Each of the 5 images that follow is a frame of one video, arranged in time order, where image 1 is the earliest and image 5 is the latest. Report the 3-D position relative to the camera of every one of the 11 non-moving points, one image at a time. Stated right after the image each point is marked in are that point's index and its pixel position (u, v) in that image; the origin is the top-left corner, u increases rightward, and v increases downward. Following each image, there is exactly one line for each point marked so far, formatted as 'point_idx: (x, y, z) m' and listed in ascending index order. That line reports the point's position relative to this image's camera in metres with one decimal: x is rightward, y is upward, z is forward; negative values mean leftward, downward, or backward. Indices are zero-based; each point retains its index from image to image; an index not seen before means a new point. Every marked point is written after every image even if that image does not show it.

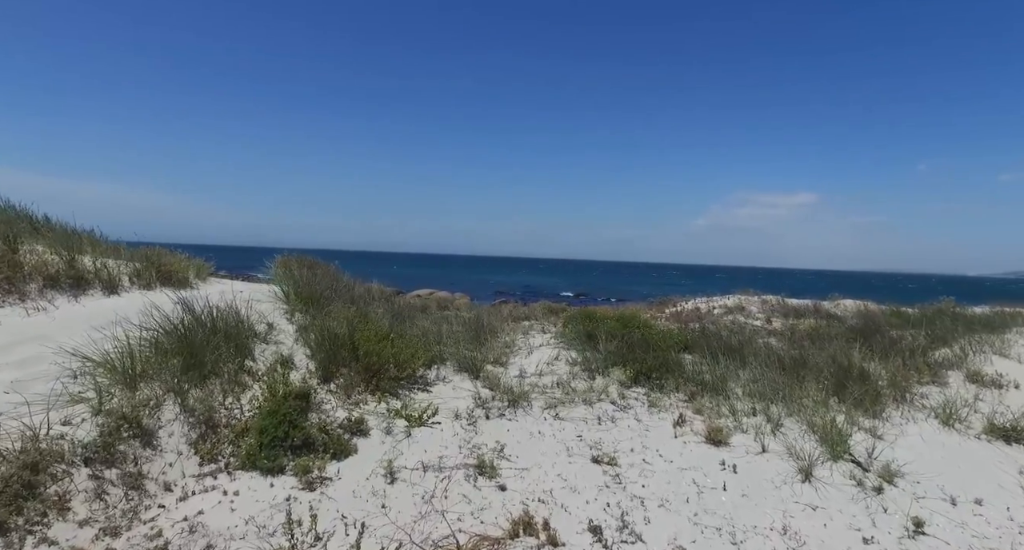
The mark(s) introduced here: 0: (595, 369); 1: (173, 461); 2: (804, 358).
0: (+1.2, -1.4, +9.1) m
1: (-2.8, -1.5, +5.1) m
2: (+4.3, -1.2, +9.5) m
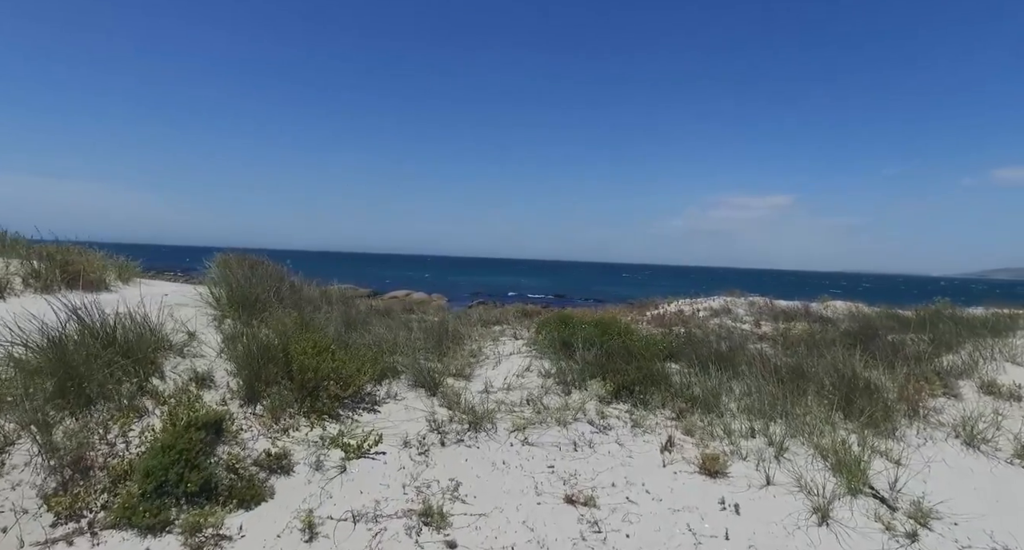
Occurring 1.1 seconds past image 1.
0: (+0.7, -1.4, +8.1) m
1: (-3.1, -1.5, +4.0) m
2: (+3.9, -1.2, +8.6) m
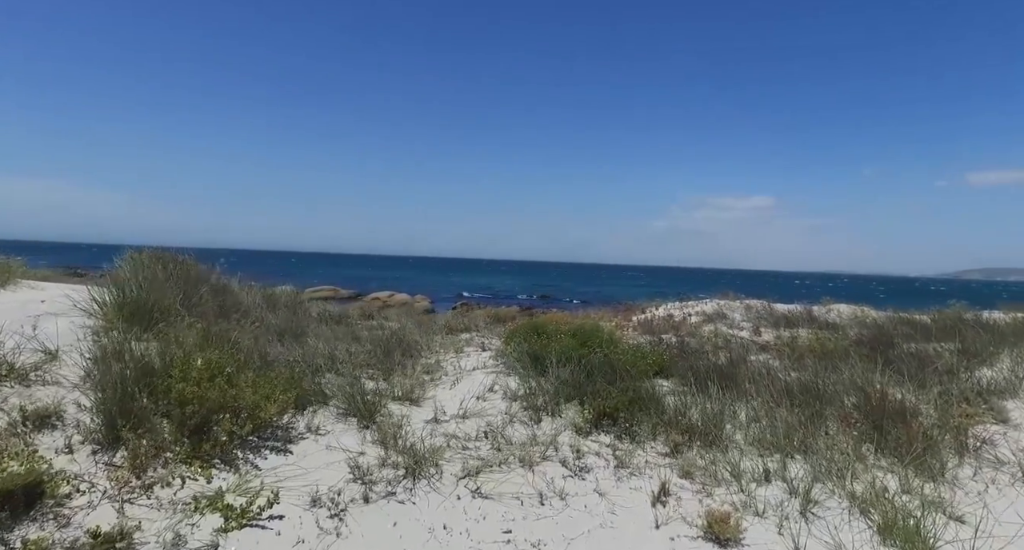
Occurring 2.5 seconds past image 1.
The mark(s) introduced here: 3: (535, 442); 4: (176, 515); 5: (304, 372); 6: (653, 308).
0: (+0.3, -1.4, +6.6) m
1: (-3.4, -1.5, +2.4) m
2: (+3.4, -1.2, +7.2) m
3: (+0.2, -1.5, +5.8) m
4: (-2.1, -1.5, +4.0) m
5: (-2.1, -1.0, +6.6) m
6: (+3.1, -0.8, +14.2) m
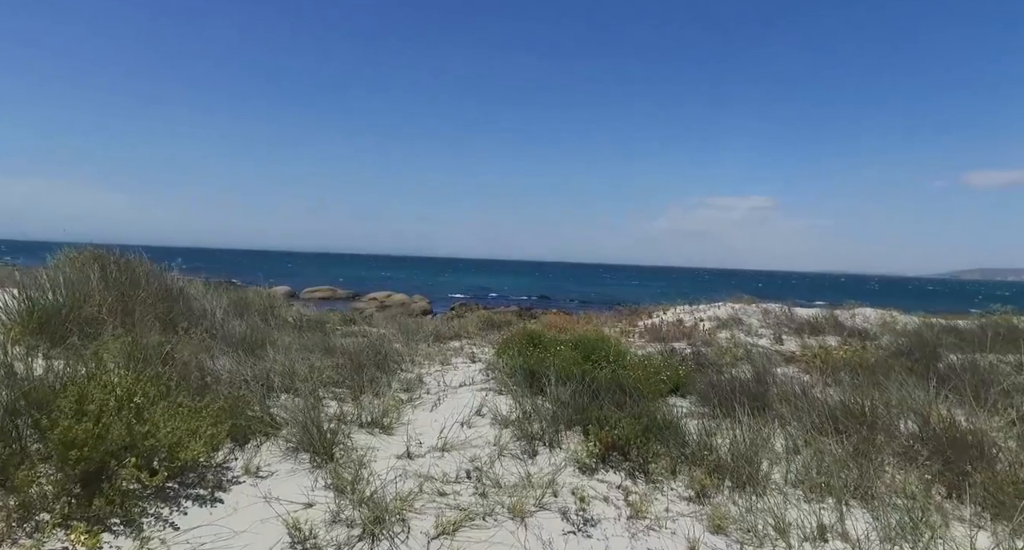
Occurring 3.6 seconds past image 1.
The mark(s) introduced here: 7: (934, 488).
0: (+0.2, -1.4, +5.5) m
1: (-3.5, -1.6, +1.3) m
2: (+3.3, -1.2, +6.1) m
3: (+0.1, -1.5, +4.7) m
4: (-2.2, -1.5, +2.9) m
5: (-2.2, -1.0, +5.5) m
6: (+3.0, -0.8, +13.1) m
7: (+3.0, -1.5, +4.6) m
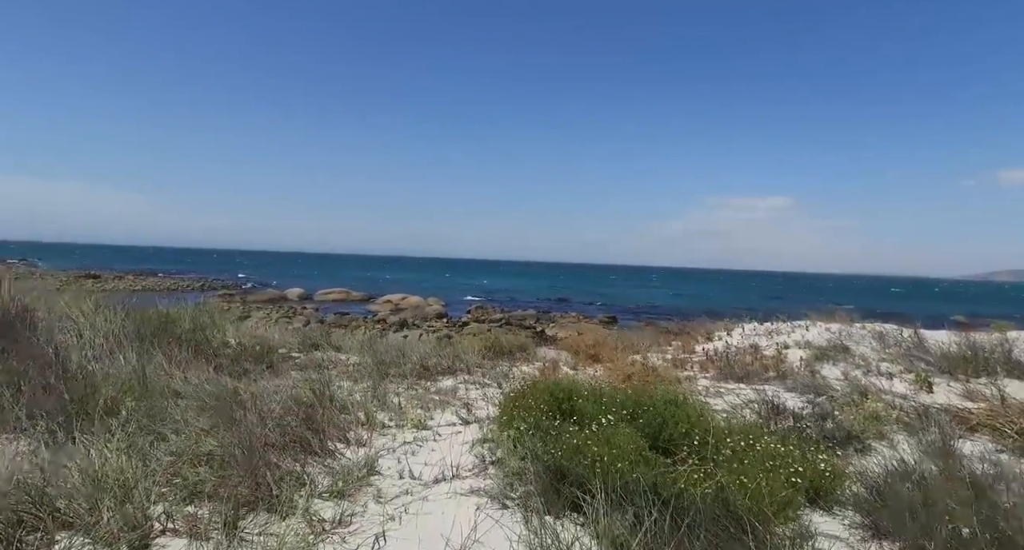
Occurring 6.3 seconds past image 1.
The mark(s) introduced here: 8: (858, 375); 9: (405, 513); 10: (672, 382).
0: (+0.2, -1.5, +2.5) m
1: (-3.6, -1.7, -1.6) m
2: (+3.4, -1.4, +3.0) m
3: (+0.1, -1.6, +1.7) m
4: (-2.2, -1.6, -0.1) m
5: (-2.2, -1.1, +2.5) m
6: (+3.3, -0.9, +10.0) m
7: (+3.0, -1.6, +1.4) m
8: (+3.7, -1.1, +6.9) m
9: (-0.6, -1.4, +3.9) m
10: (+1.7, -1.1, +6.6) m
